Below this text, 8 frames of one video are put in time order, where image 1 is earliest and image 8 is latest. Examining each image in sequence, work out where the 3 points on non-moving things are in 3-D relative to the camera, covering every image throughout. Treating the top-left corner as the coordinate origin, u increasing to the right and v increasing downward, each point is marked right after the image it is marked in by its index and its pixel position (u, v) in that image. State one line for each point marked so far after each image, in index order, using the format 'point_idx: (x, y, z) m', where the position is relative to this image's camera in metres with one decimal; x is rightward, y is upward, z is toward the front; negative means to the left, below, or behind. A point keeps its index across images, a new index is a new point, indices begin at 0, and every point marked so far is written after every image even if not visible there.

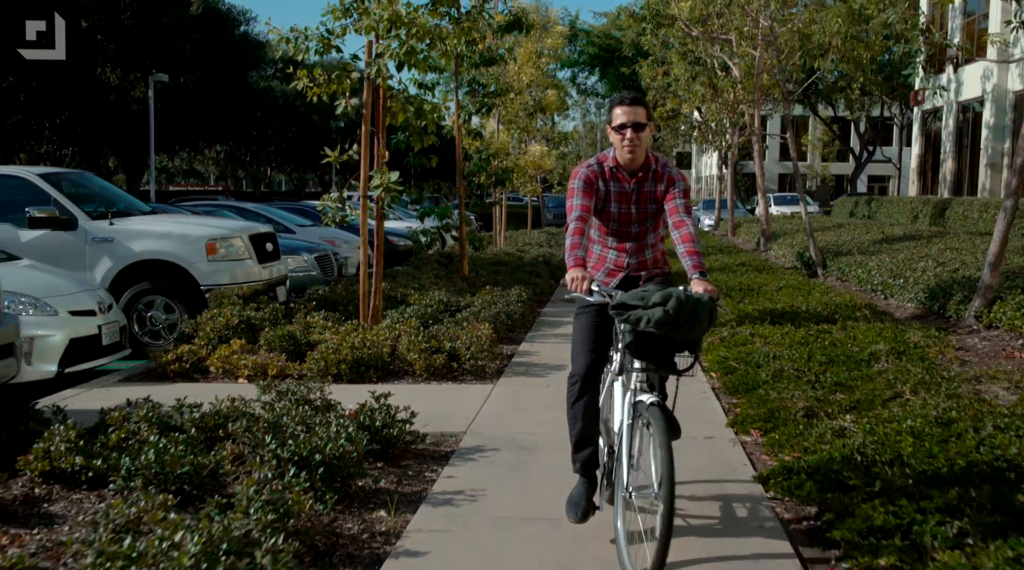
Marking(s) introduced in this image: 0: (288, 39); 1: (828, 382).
0: (-2.2, +2.4, +9.2) m
1: (+2.2, -0.7, +6.5) m
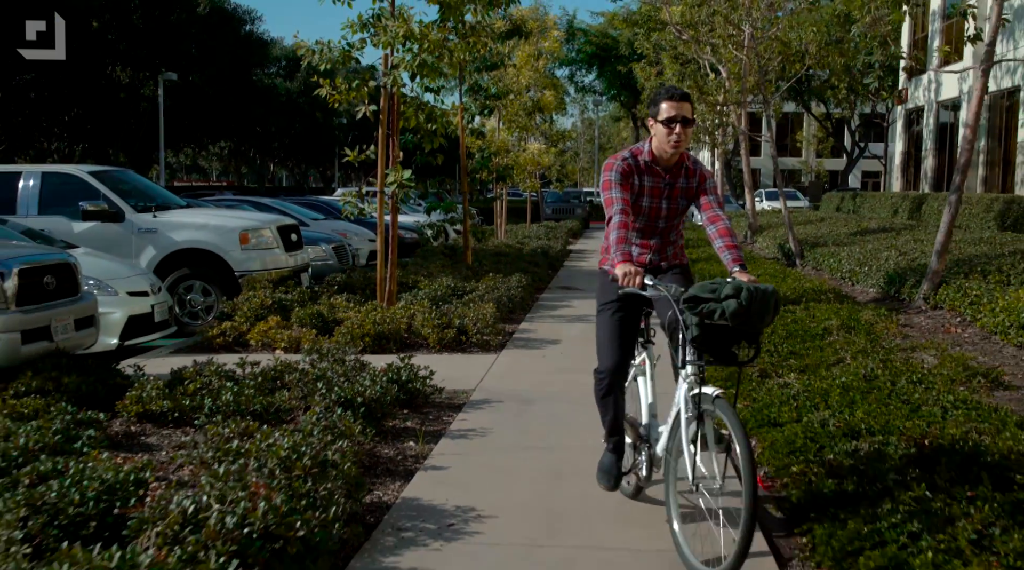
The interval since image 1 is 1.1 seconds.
0: (-2.2, +2.6, +10.3) m
1: (+2.2, -0.5, +7.6) m
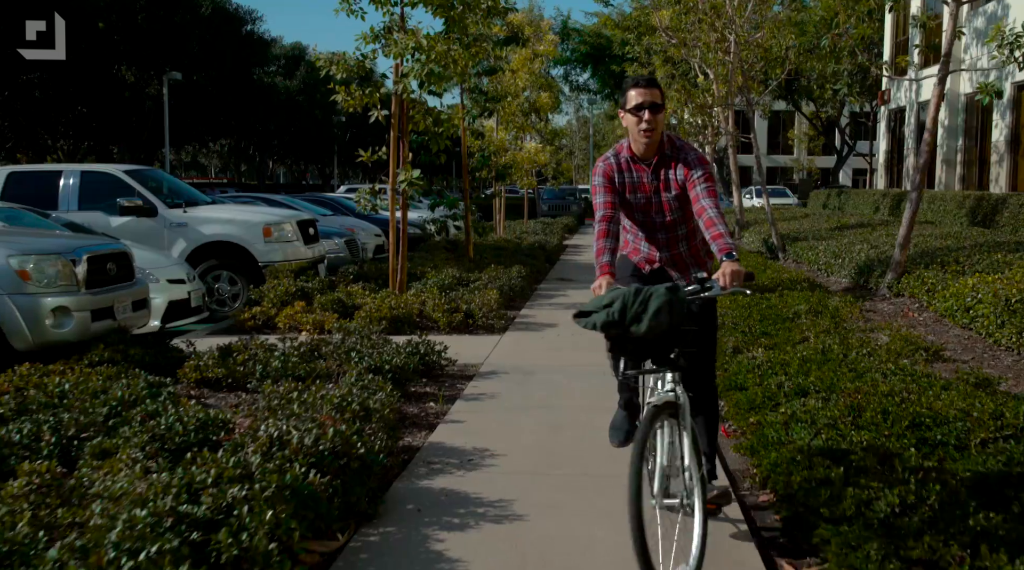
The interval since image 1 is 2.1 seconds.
0: (-2.2, +2.7, +11.2) m
1: (+2.3, -0.4, +8.5) m
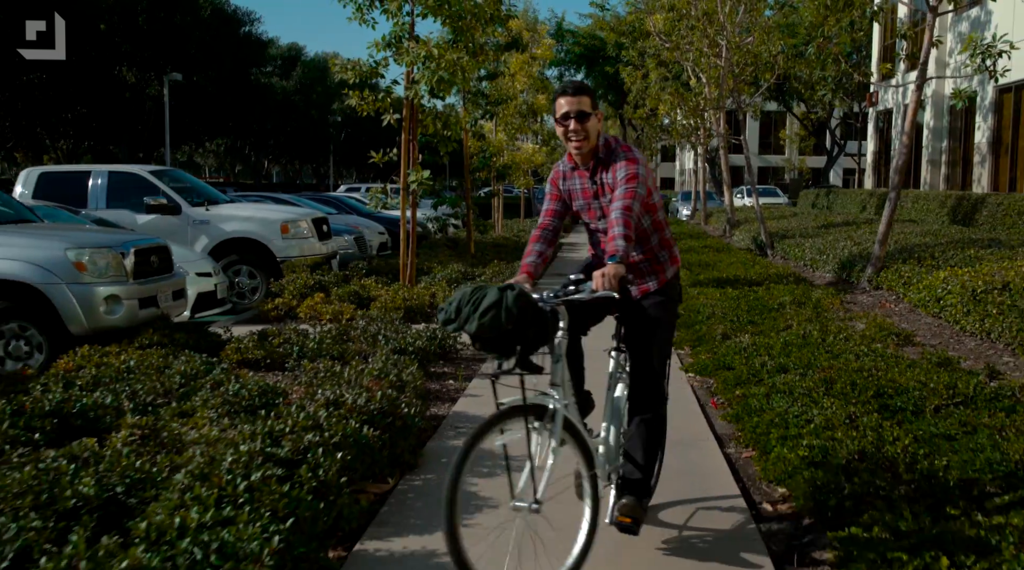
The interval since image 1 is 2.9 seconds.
0: (-2.2, +2.8, +11.9) m
1: (+2.3, -0.3, +9.3) m
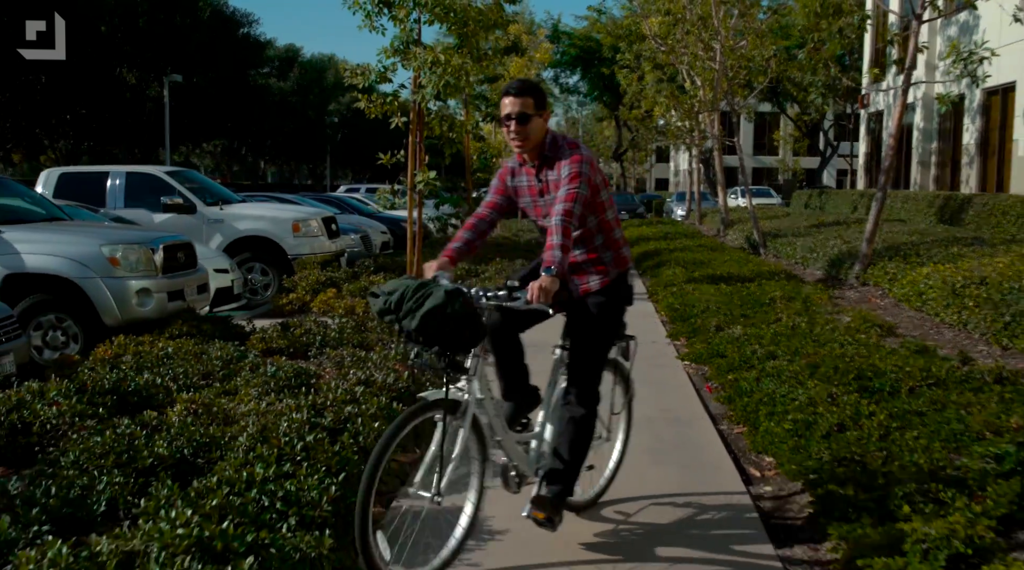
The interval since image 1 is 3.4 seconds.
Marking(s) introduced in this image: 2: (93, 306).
0: (-2.1, +2.9, +12.3) m
1: (+2.4, -0.3, +9.8) m
2: (-3.6, -0.2, +7.8) m
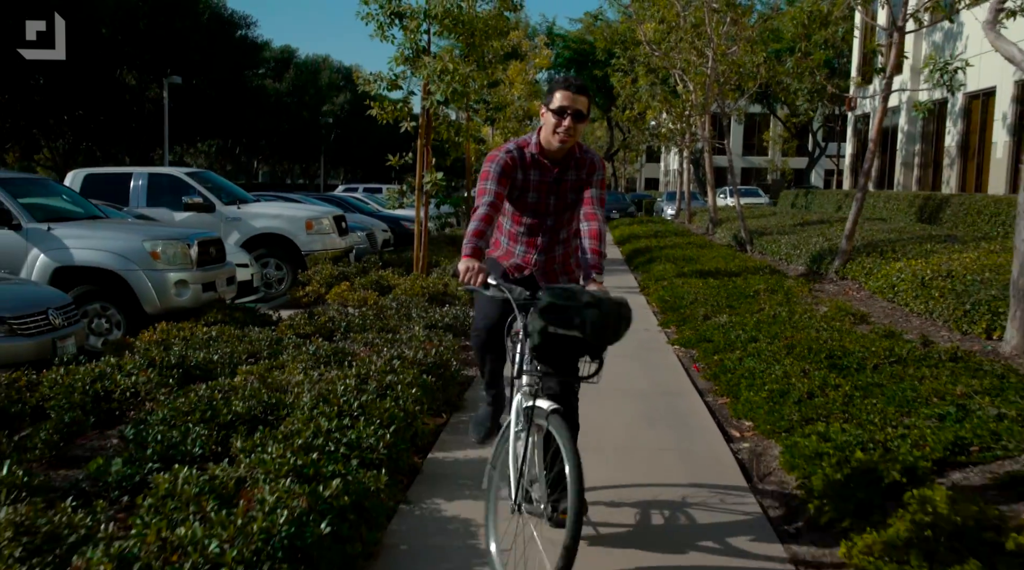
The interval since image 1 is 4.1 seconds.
0: (-2.1, +2.9, +13.1) m
1: (+2.4, -0.2, +10.5) m
2: (-3.5, -0.1, +8.6) m
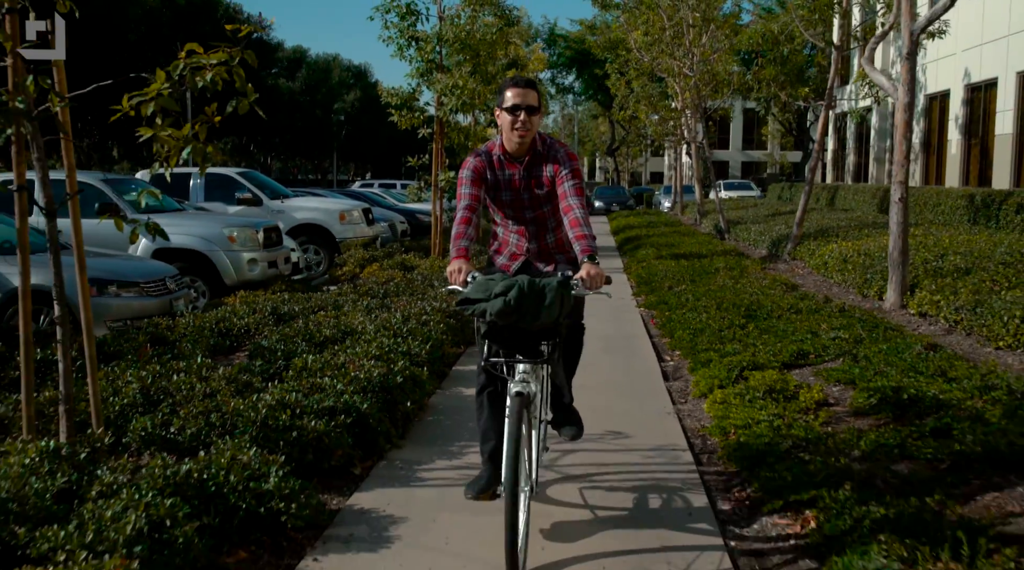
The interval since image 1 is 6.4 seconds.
0: (-2.1, +3.2, +15.4) m
1: (+2.4, +0.1, +12.9) m
2: (-3.5, +0.2, +10.9) m
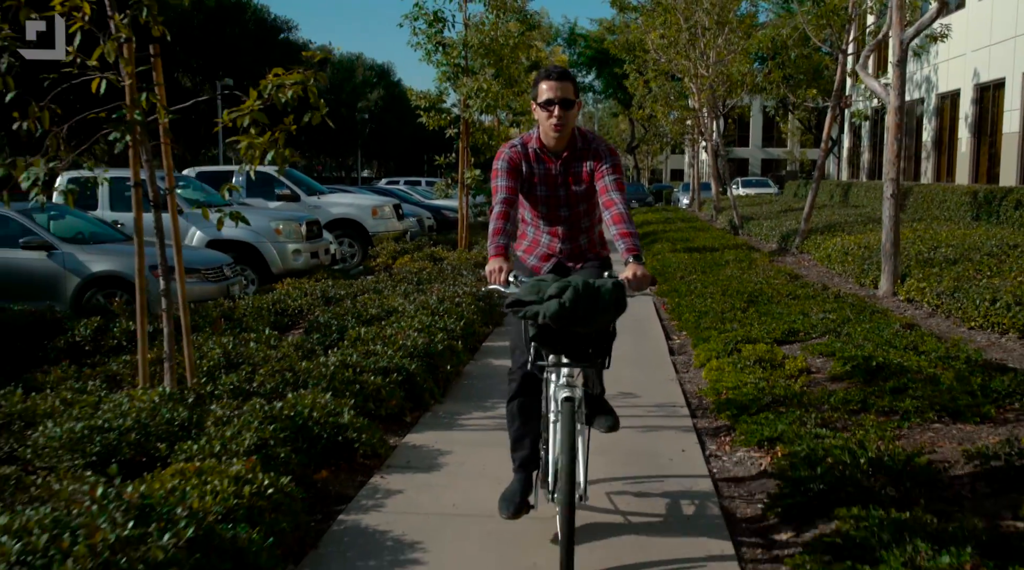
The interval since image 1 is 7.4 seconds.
0: (-1.7, +3.4, +16.4) m
1: (+2.8, +0.2, +13.7) m
2: (-3.2, +0.3, +11.9) m
